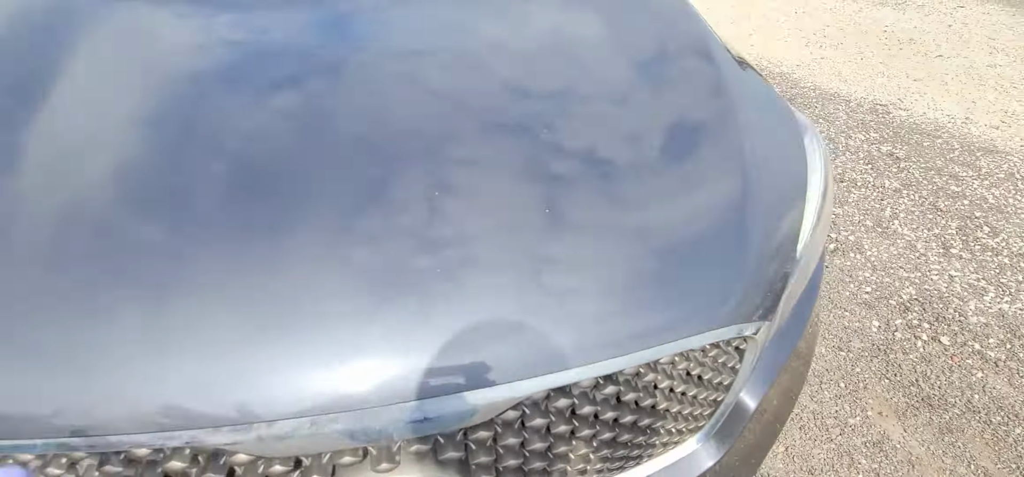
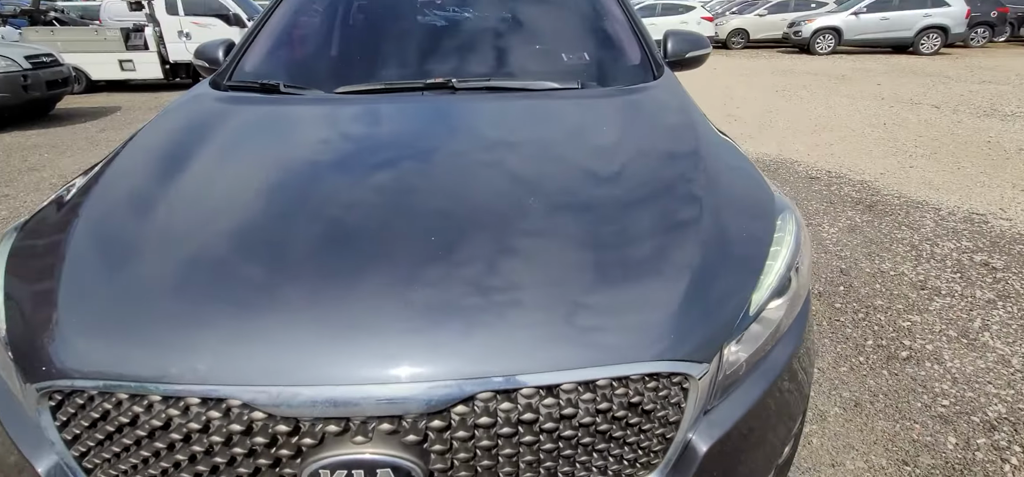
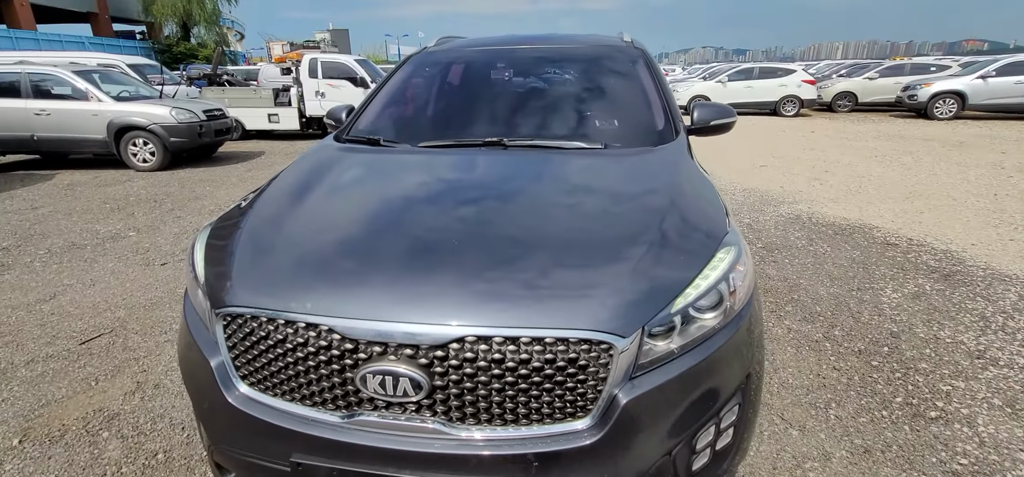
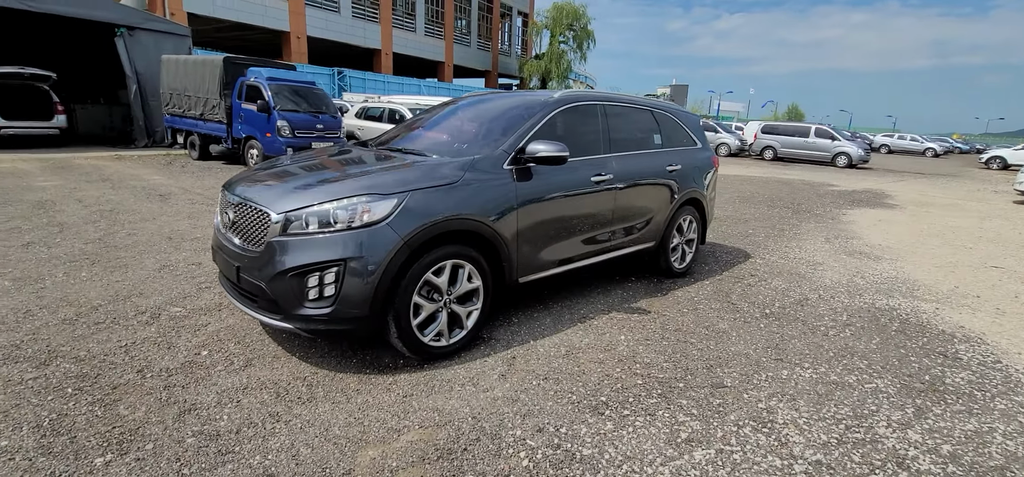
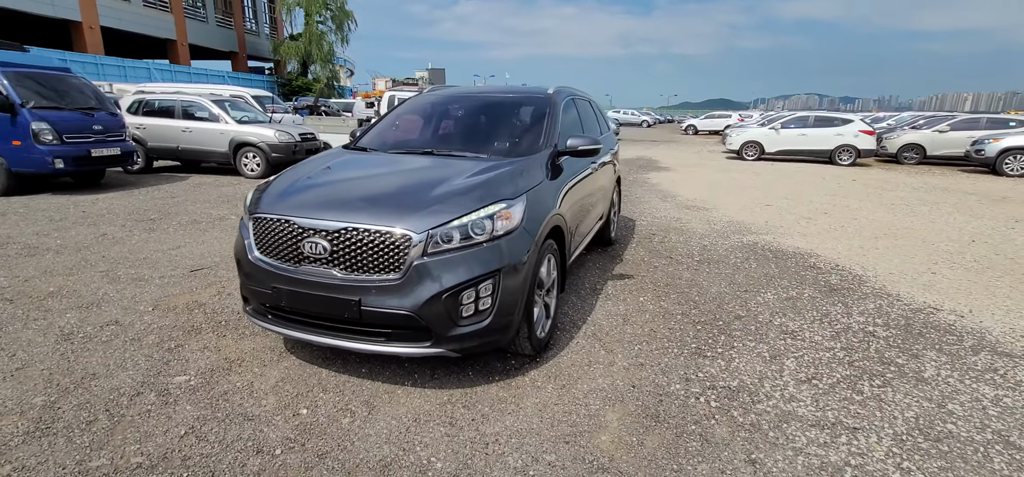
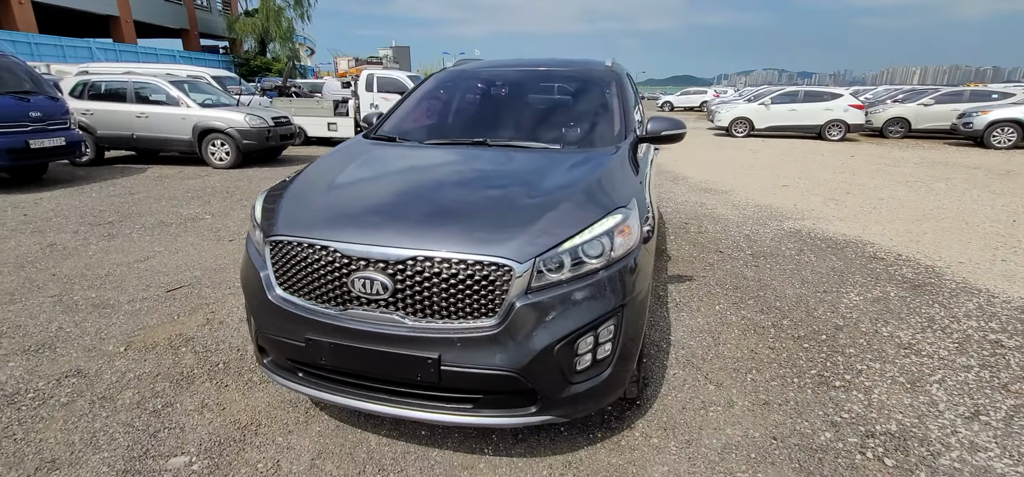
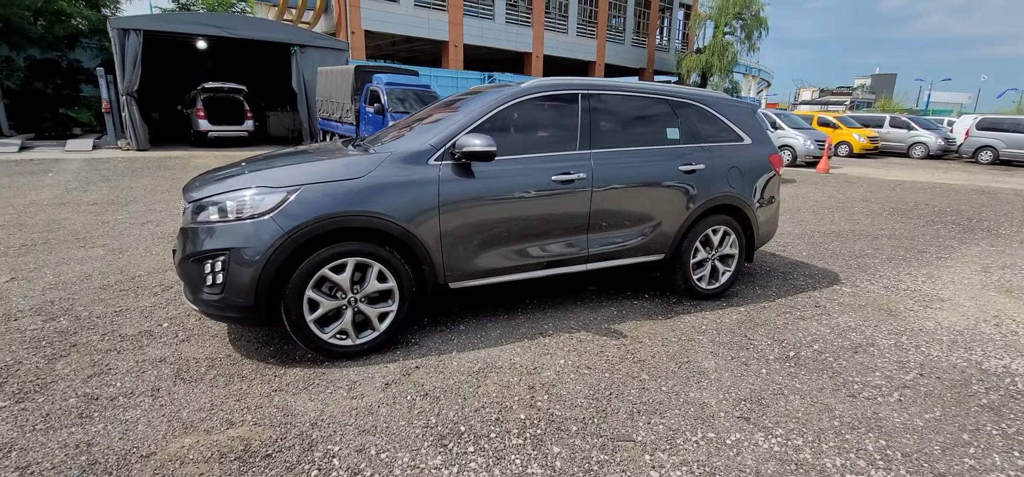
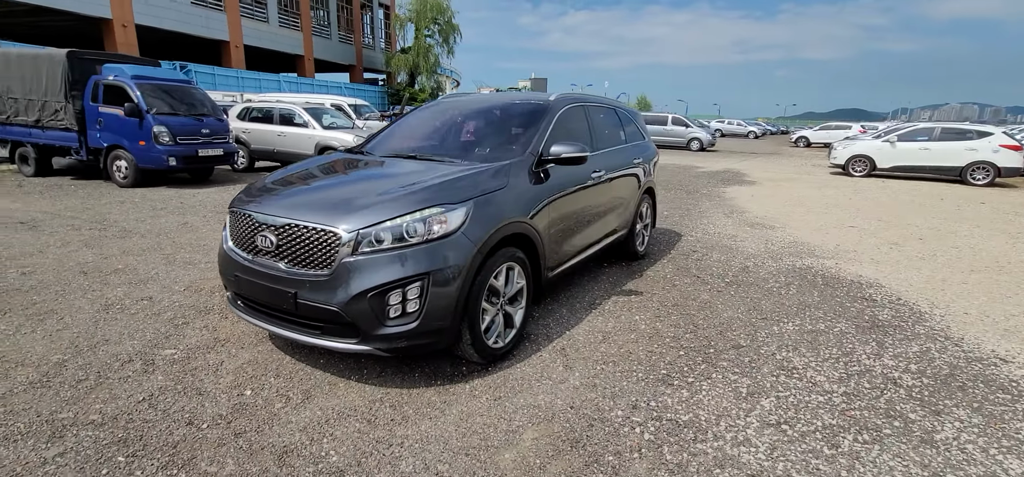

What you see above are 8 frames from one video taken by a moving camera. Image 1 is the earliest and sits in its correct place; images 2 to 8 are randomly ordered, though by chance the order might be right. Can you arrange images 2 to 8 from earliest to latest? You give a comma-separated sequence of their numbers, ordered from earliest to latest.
2, 3, 6, 5, 8, 4, 7
